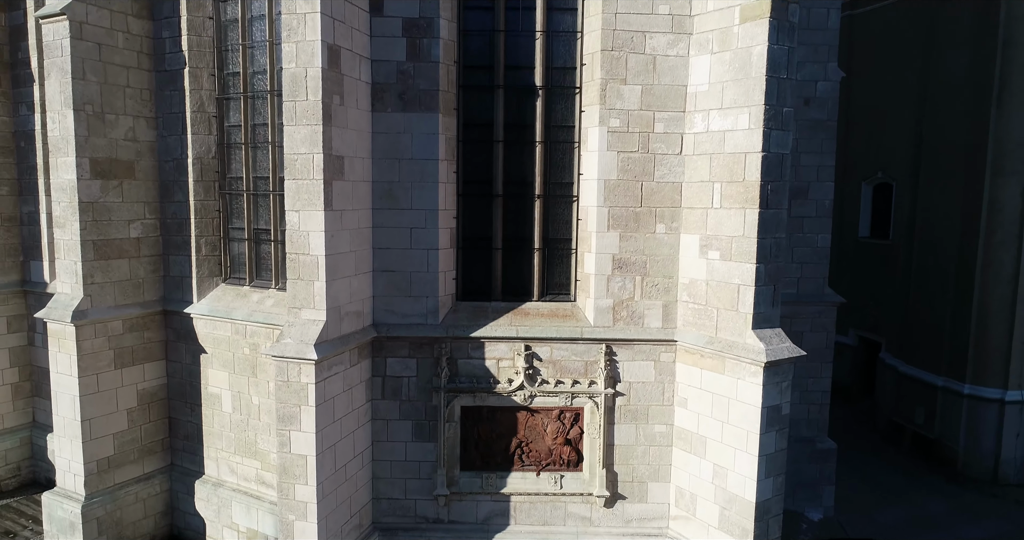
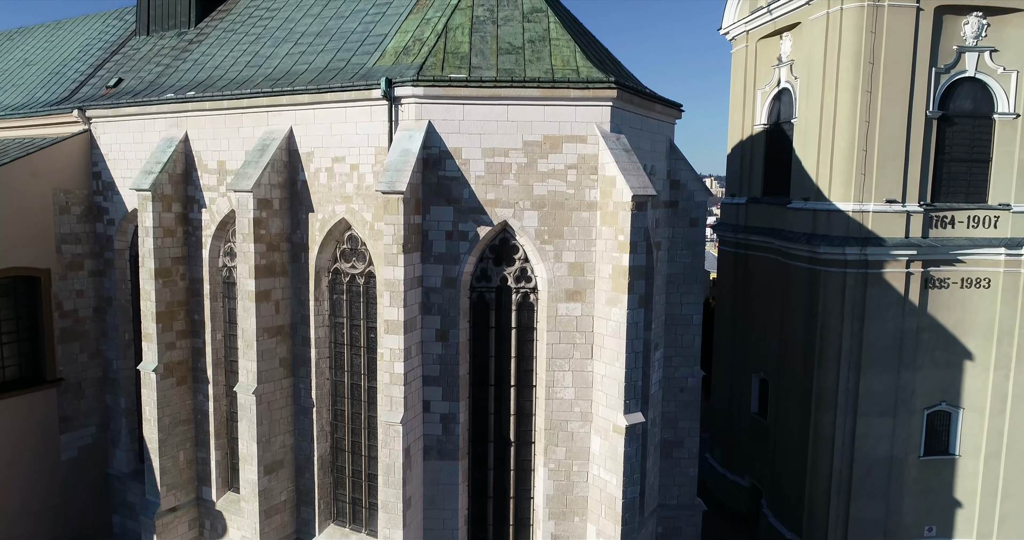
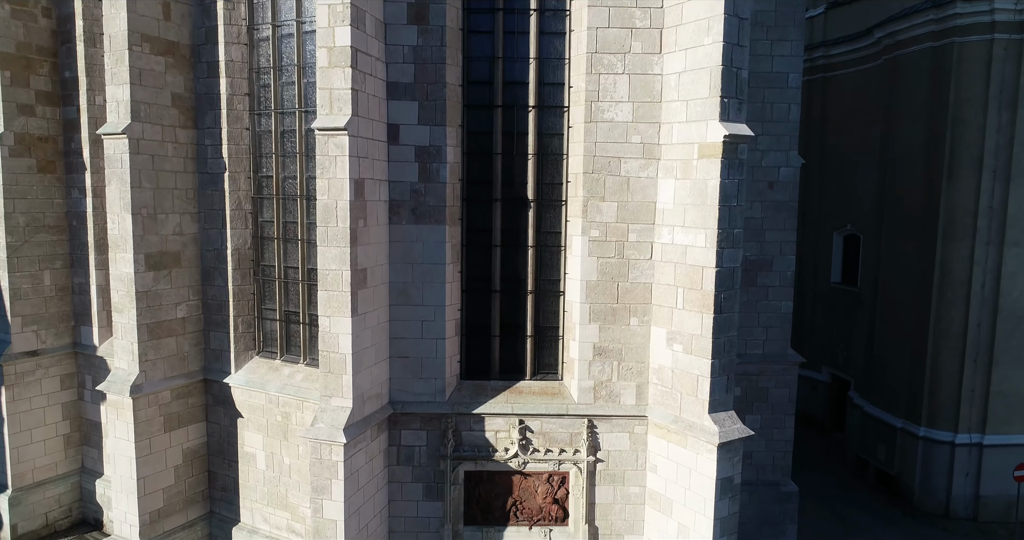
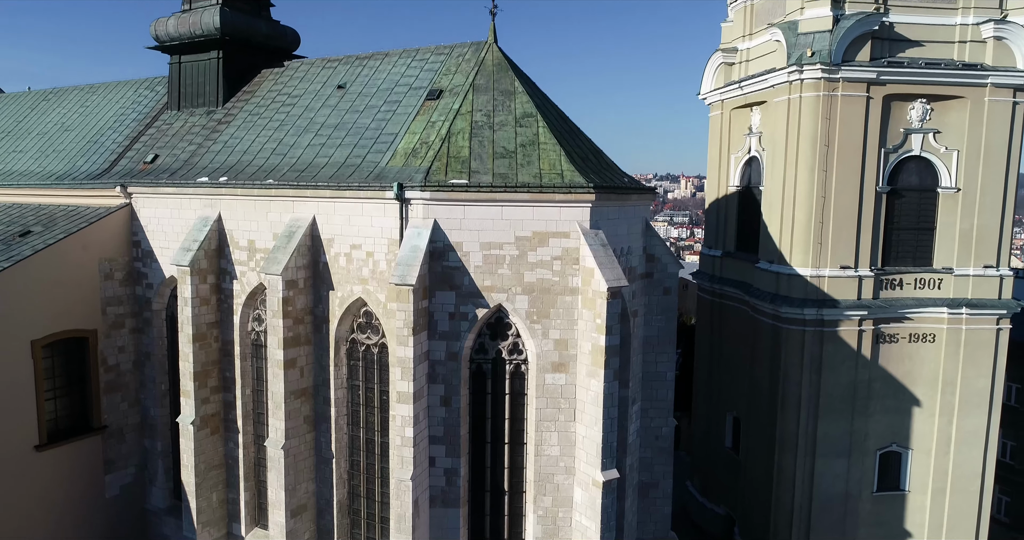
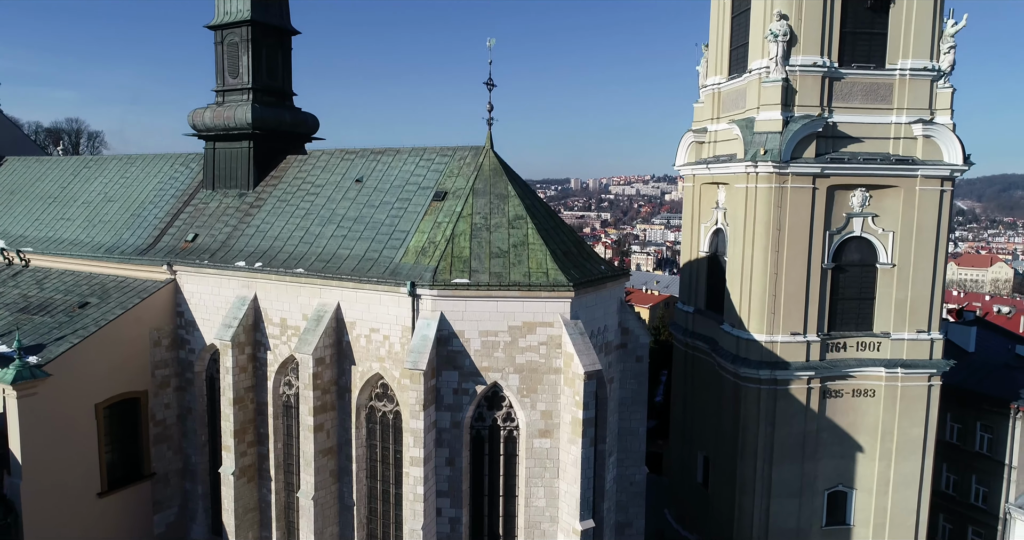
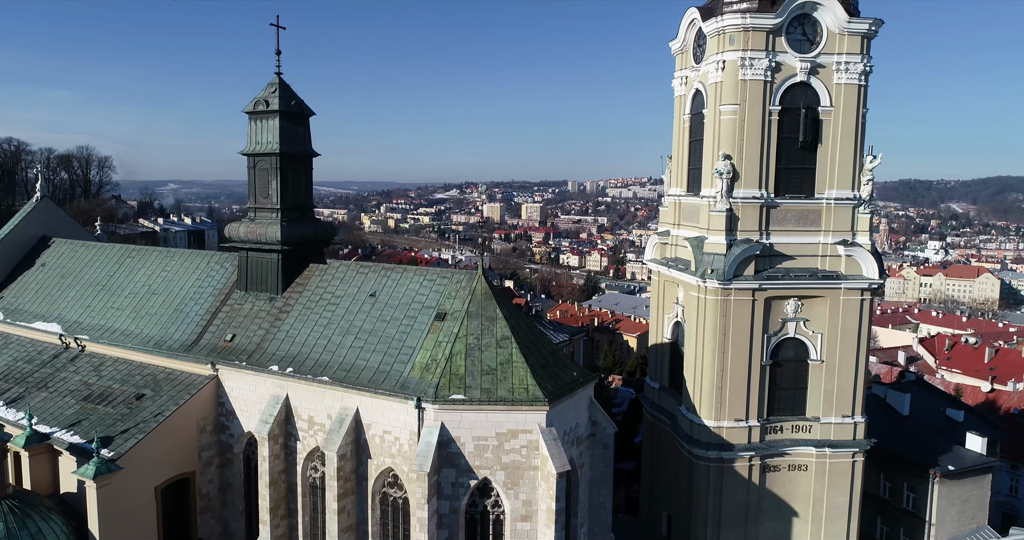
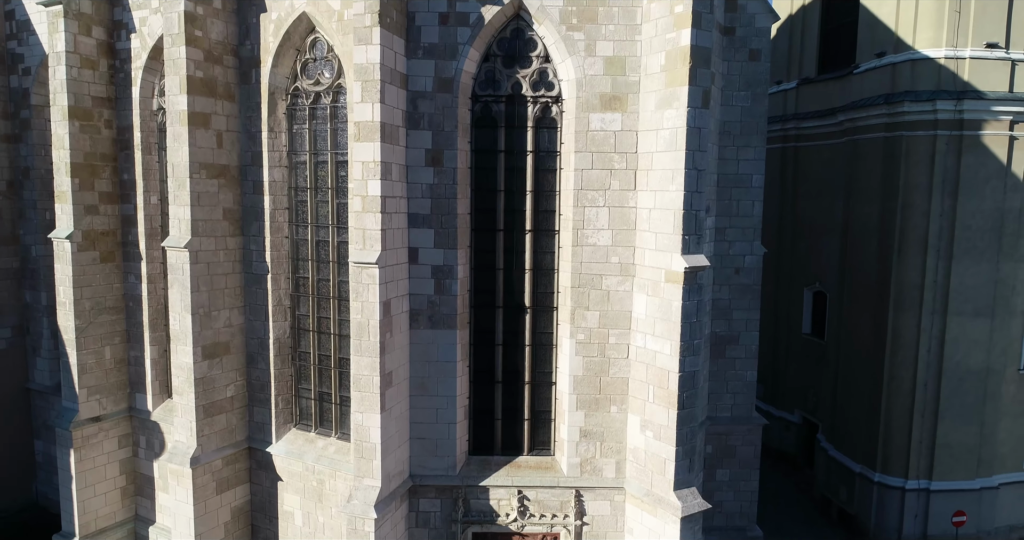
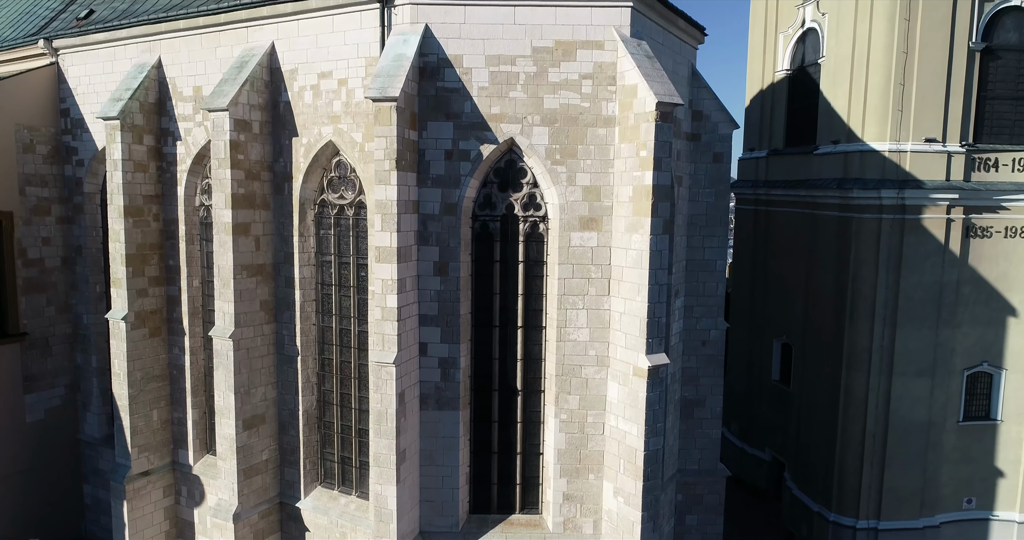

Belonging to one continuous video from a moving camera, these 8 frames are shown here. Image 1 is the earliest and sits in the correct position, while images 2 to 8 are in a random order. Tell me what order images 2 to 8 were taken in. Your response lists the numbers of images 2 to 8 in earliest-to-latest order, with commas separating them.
3, 7, 8, 2, 4, 5, 6
